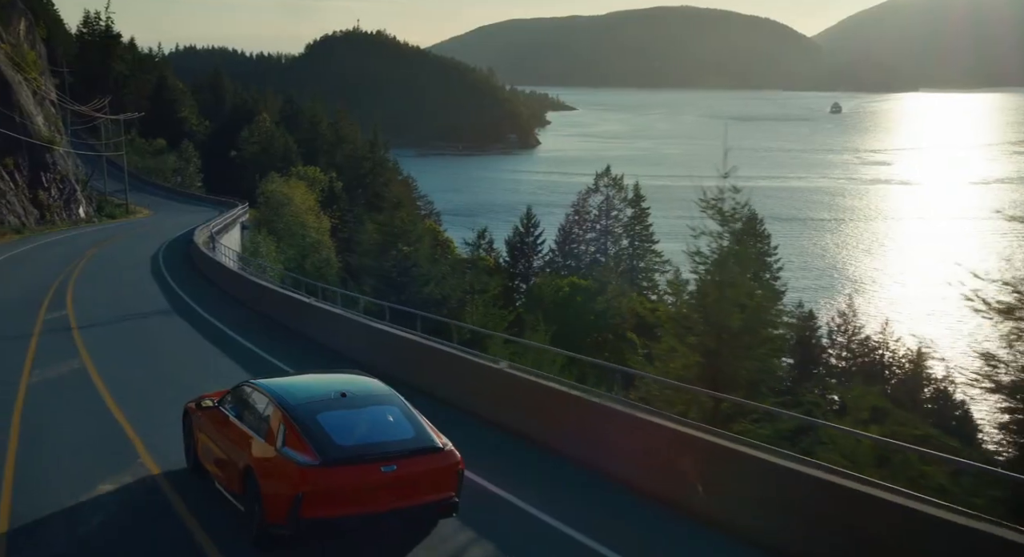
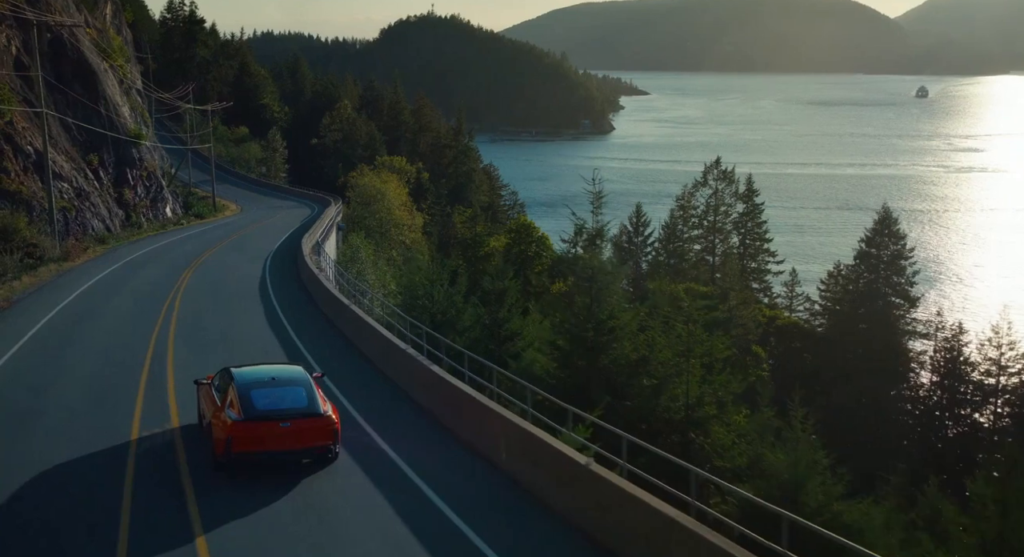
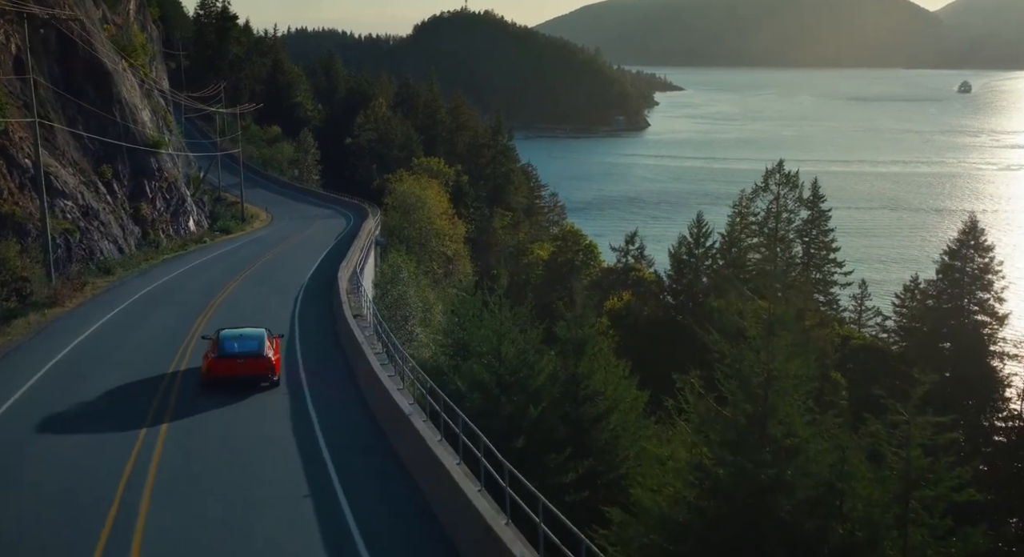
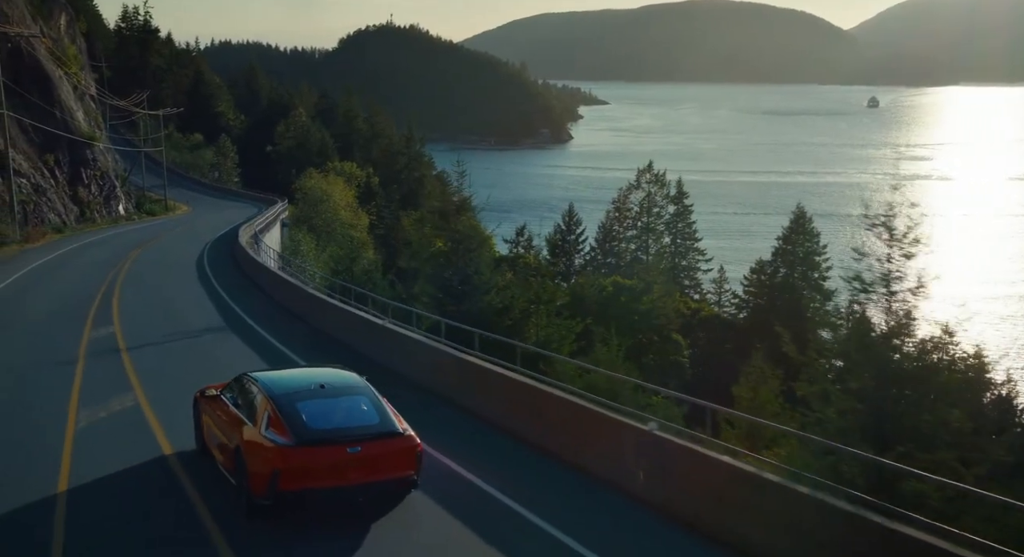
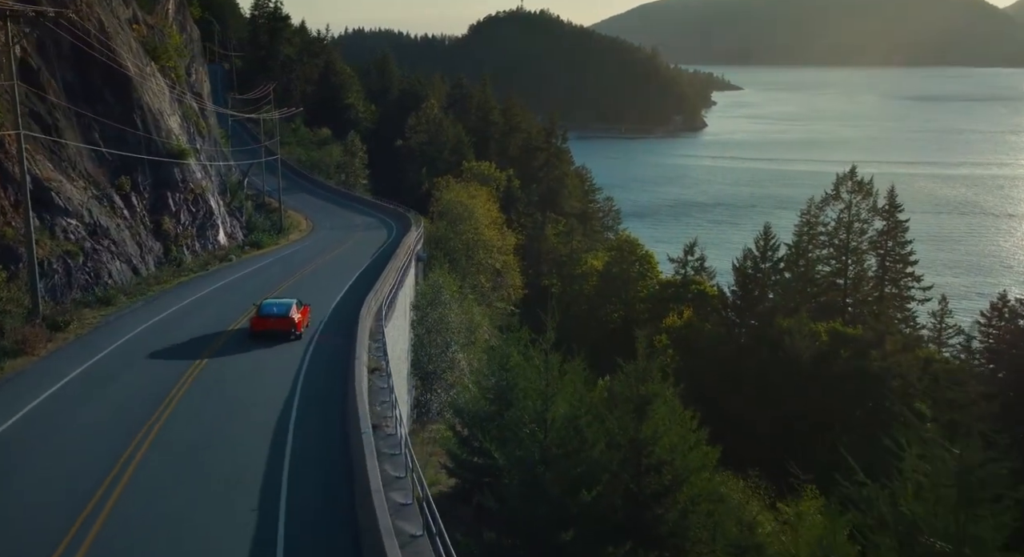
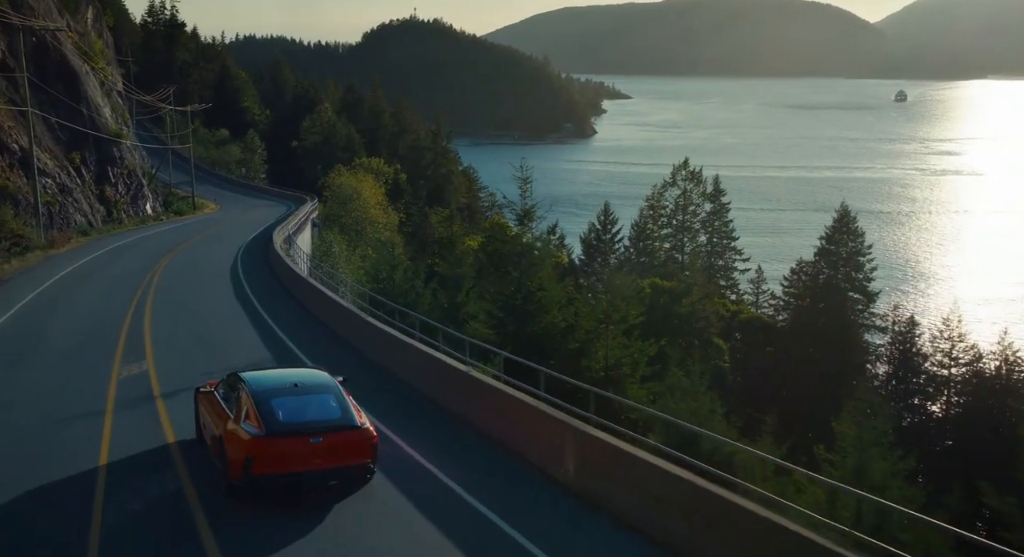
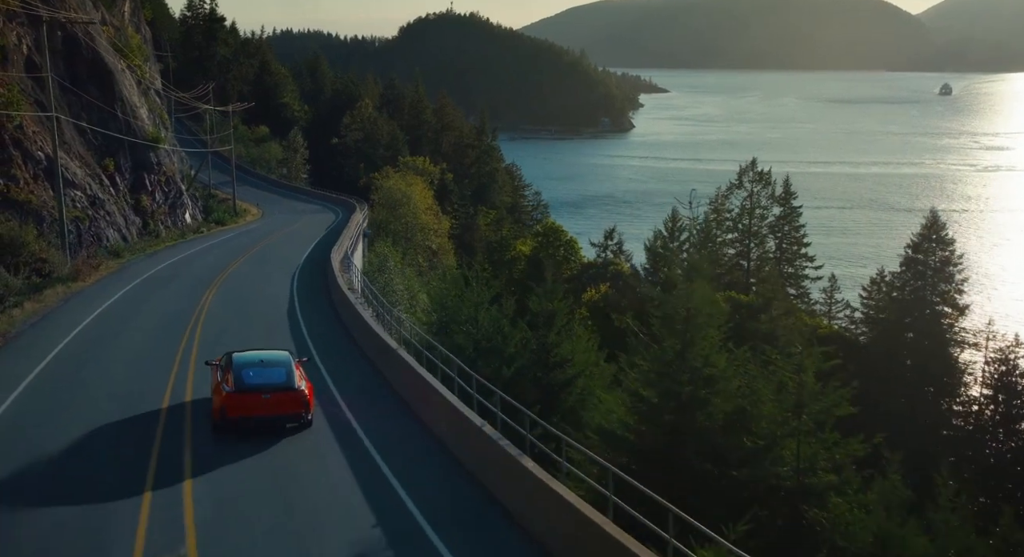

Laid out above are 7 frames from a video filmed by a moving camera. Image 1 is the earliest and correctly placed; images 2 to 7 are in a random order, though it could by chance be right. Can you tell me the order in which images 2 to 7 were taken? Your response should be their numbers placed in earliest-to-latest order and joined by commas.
4, 6, 2, 7, 3, 5
